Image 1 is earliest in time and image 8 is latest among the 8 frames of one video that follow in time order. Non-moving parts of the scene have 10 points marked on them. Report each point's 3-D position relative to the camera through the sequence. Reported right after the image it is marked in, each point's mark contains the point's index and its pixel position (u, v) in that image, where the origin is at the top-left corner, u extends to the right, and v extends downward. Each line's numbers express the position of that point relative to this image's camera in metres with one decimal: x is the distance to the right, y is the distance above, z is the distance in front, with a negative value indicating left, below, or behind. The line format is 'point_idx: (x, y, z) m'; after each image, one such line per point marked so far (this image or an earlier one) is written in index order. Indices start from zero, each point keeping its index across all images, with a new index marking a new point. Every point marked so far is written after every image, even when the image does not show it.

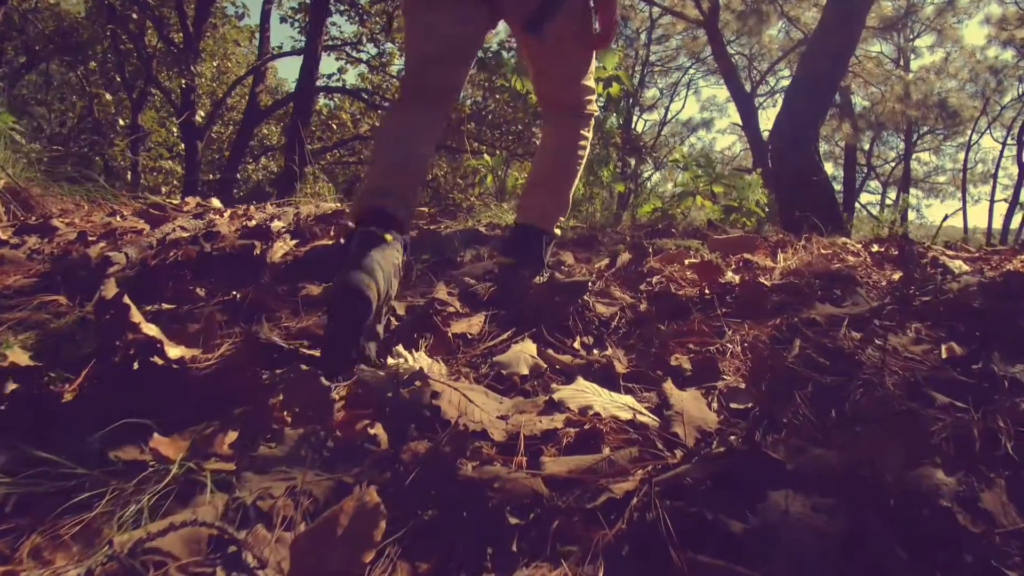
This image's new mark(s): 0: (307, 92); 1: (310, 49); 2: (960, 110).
0: (-2.3, +2.2, +10.4) m
1: (-2.2, +2.6, +10.3) m
2: (+9.5, +3.8, +19.8) m
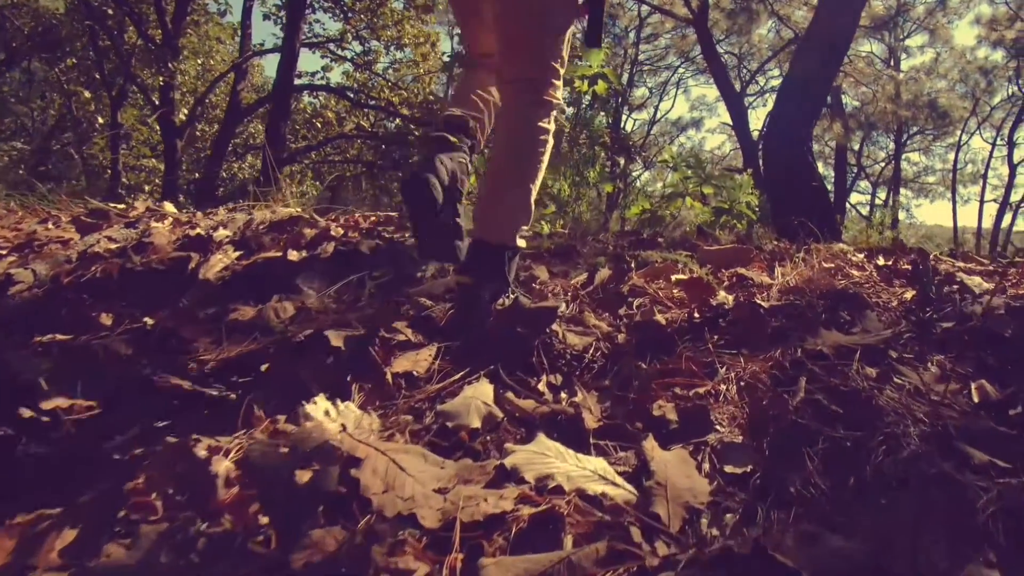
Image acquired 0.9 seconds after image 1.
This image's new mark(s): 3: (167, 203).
0: (-2.5, +2.2, +10.1) m
1: (-2.4, +2.6, +10.0) m
2: (+9.3, +3.8, +19.6) m
3: (-1.4, +0.3, +3.7) m
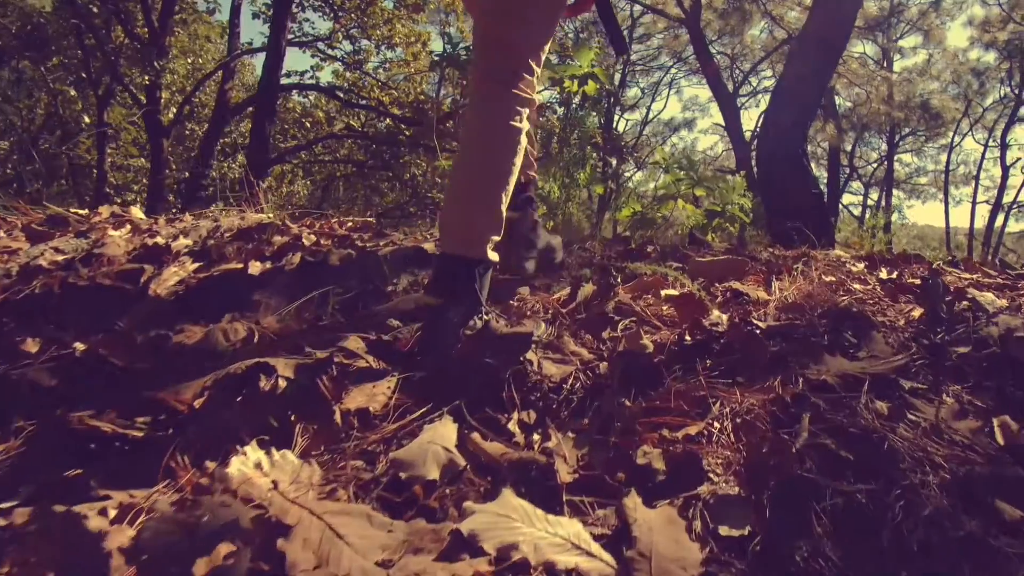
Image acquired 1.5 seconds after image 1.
0: (-2.6, +2.1, +9.9) m
1: (-2.5, +2.6, +9.8) m
2: (+9.1, +3.7, +19.5) m
3: (-1.4, +0.3, +3.5) m
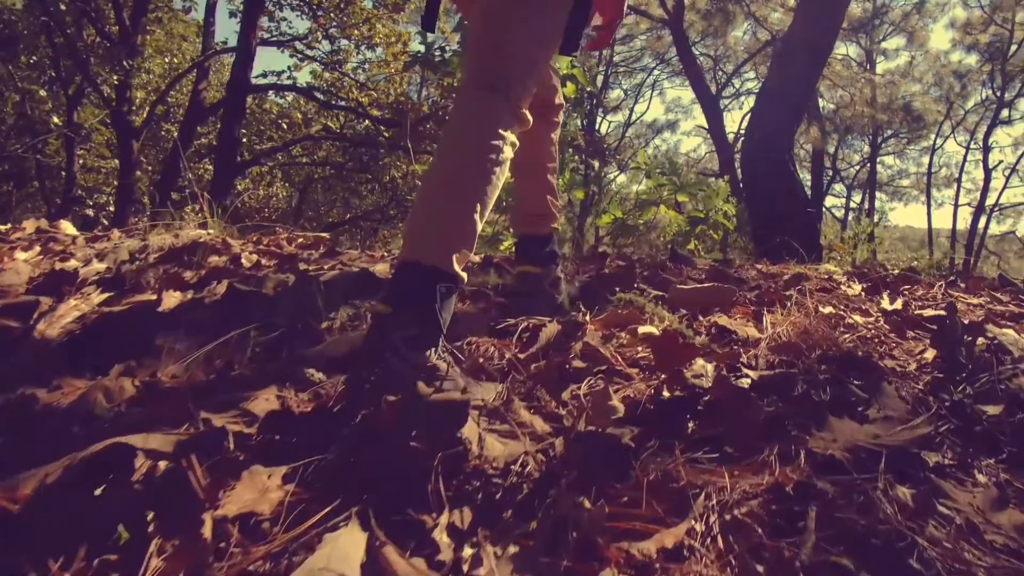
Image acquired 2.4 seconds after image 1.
0: (-2.8, +2.0, +9.6) m
1: (-2.8, +2.5, +9.5) m
2: (+8.7, +3.7, +19.4) m
3: (-1.6, +0.2, +3.2) m
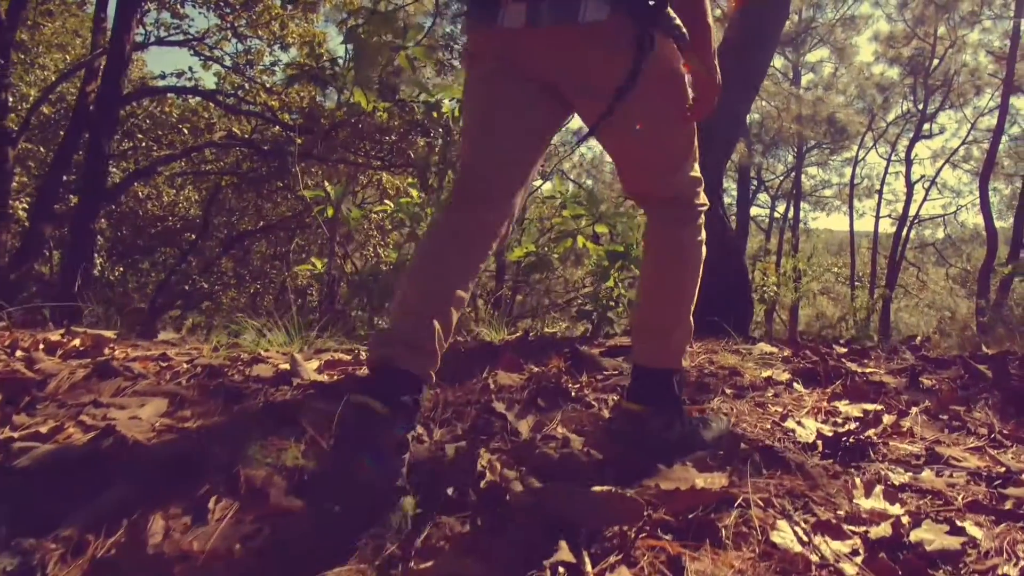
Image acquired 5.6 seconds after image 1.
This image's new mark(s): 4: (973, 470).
0: (-3.7, +1.7, +8.6) m
1: (-3.6, +2.2, +8.5) m
2: (+7.0, +3.3, +19.2) m
3: (-2.0, -0.1, +2.3) m
4: (+0.9, -0.4, +1.9) m
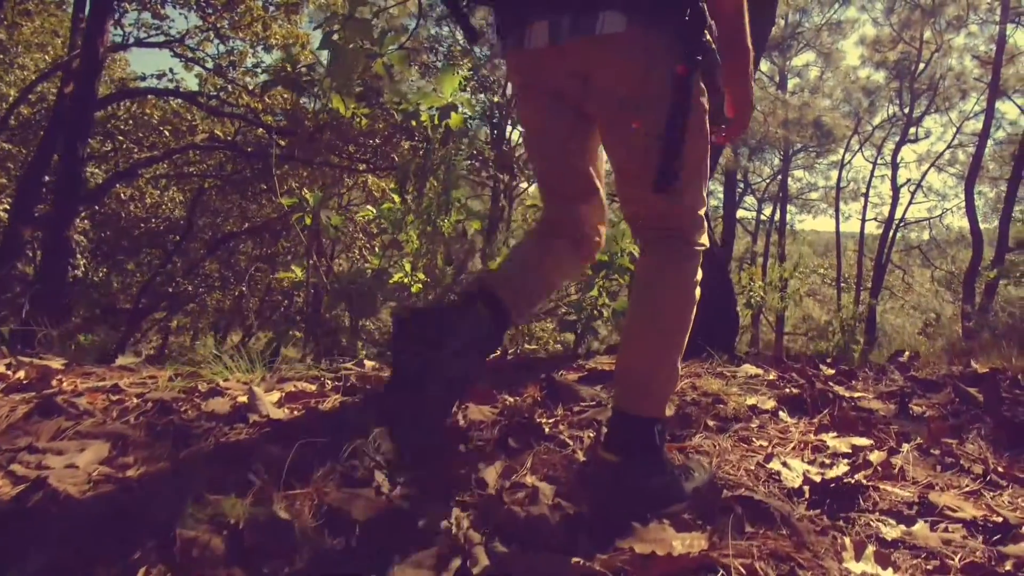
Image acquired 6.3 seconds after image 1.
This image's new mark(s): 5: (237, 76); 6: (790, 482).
0: (-3.8, +1.7, +8.4) m
1: (-3.8, +2.1, +8.3) m
2: (+6.7, +3.2, +19.2) m
3: (-2.0, -0.2, +2.1) m
4: (+0.9, -0.4, +1.8) m
5: (-3.8, +2.8, +12.6) m
6: (+0.6, -0.4, +1.9) m
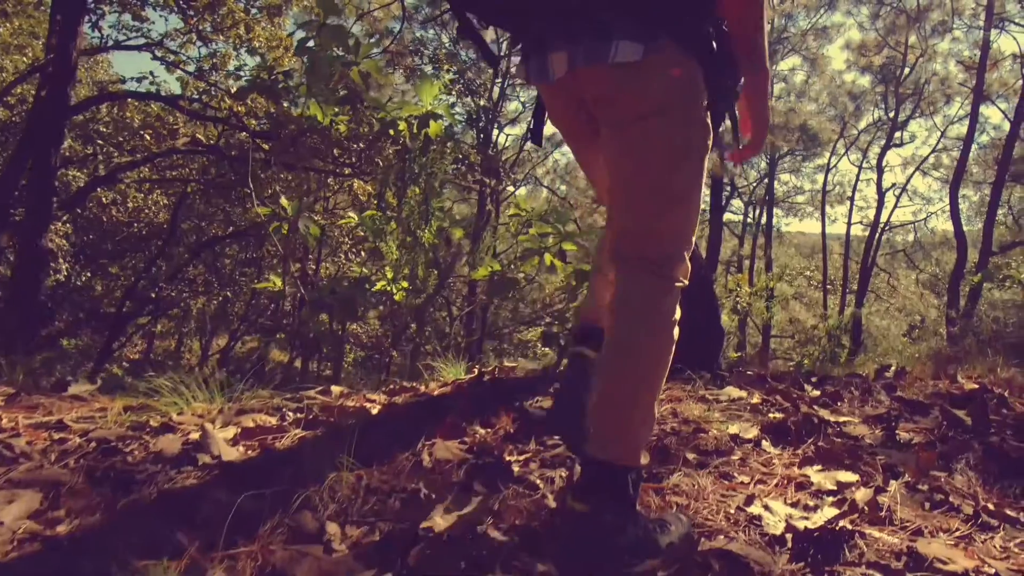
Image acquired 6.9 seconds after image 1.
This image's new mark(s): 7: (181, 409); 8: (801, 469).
0: (-4.0, +1.6, +8.2) m
1: (-3.9, +2.0, +8.1) m
2: (+6.4, +3.1, +19.2) m
3: (-2.1, -0.2, +2.0) m
4: (+0.8, -0.5, +1.7) m
5: (-4.0, +2.8, +12.4) m
6: (+0.5, -0.5, +1.8) m
7: (-0.9, -0.3, +2.5) m
8: (+0.7, -0.5, +2.4) m
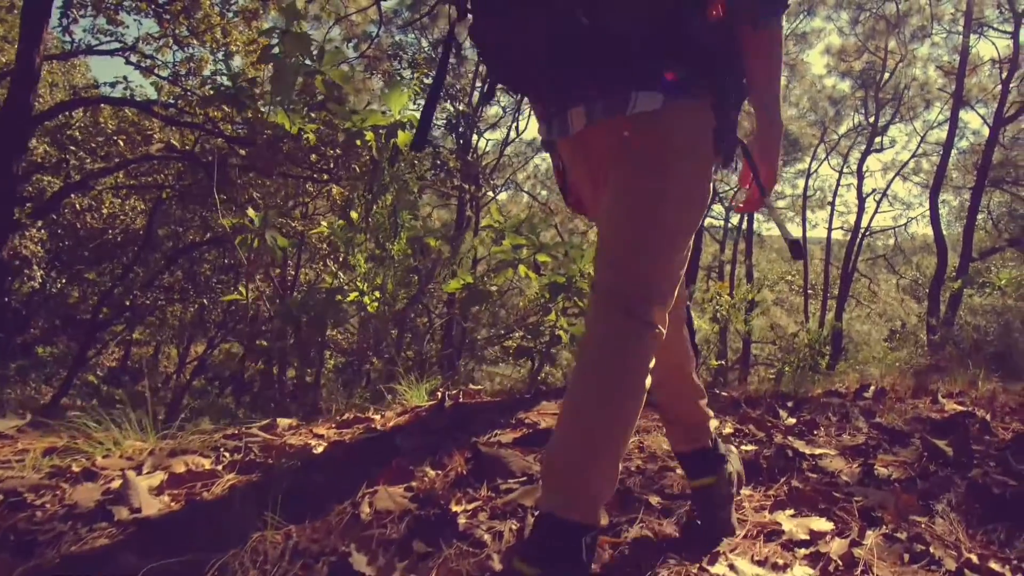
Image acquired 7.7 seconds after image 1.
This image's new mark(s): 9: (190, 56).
0: (-4.2, +1.5, +8.0) m
1: (-4.1, +1.9, +7.9) m
2: (+6.0, +3.0, +19.1) m
3: (-2.2, -0.3, +1.8) m
4: (+0.7, -0.6, +1.5) m
5: (-4.3, +2.6, +12.2) m
6: (+0.4, -0.6, +1.7) m
7: (-1.0, -0.4, +2.4) m
8: (+0.6, -0.5, +2.2) m
9: (-4.7, +3.2, +13.0) m
